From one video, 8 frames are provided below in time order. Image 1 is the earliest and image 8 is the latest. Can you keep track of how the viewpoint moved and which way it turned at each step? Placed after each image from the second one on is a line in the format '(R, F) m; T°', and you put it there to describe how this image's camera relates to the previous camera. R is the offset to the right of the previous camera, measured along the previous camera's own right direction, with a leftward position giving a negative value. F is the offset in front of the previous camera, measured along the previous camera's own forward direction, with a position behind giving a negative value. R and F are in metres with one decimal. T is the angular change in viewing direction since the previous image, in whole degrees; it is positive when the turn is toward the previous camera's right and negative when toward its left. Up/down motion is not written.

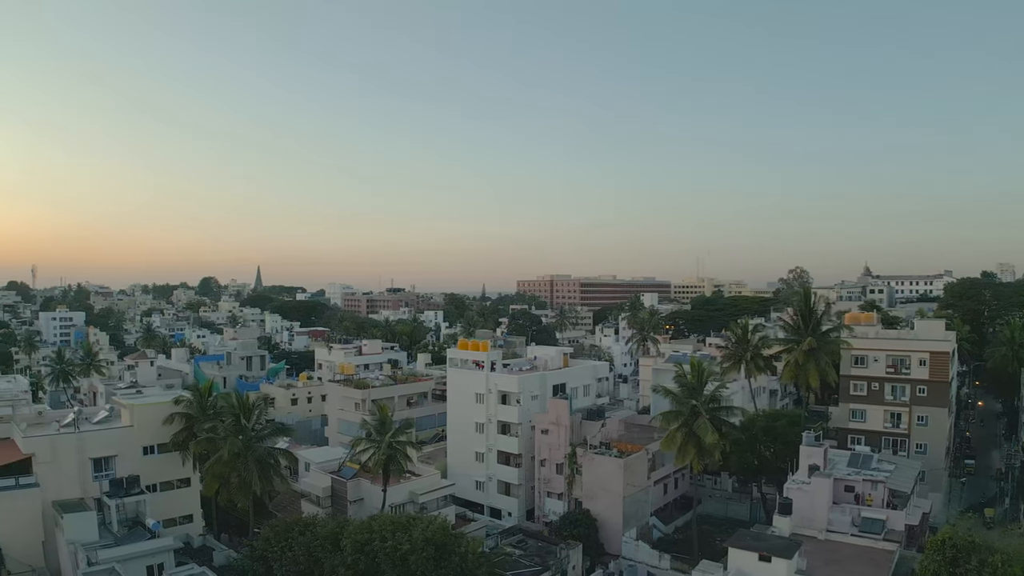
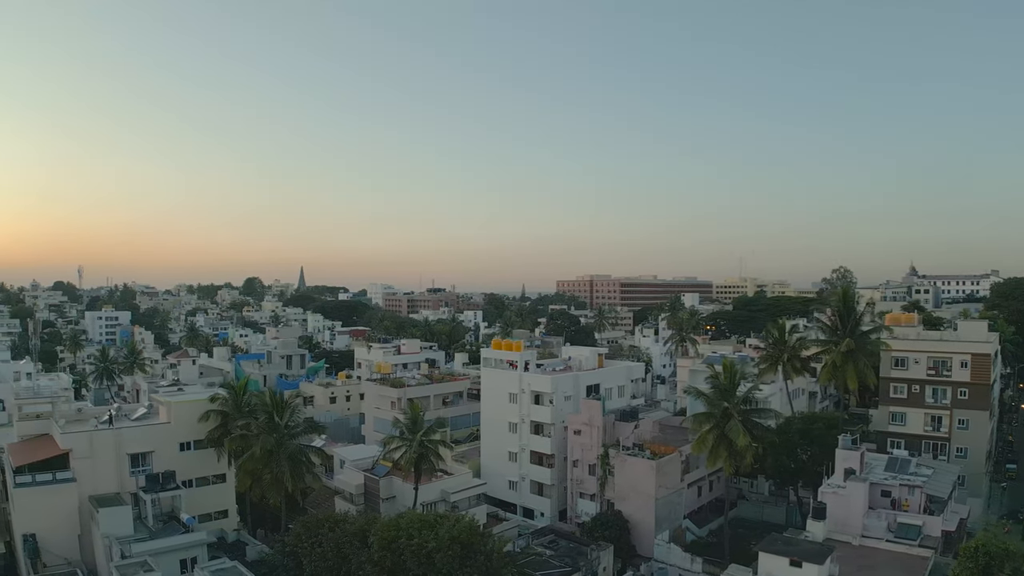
(+0.4, +0.2) m; -3°
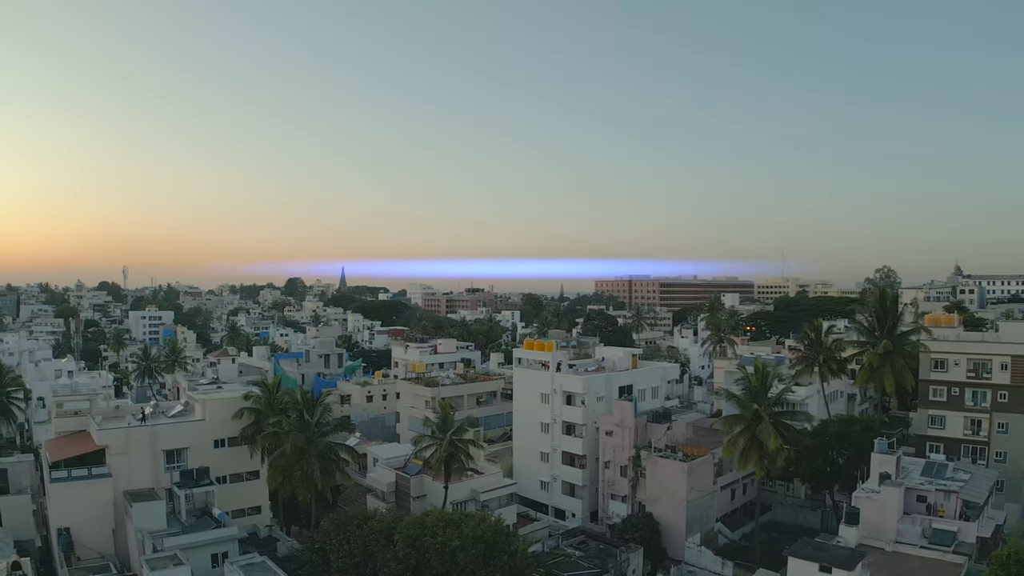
(+0.4, +0.1) m; -3°
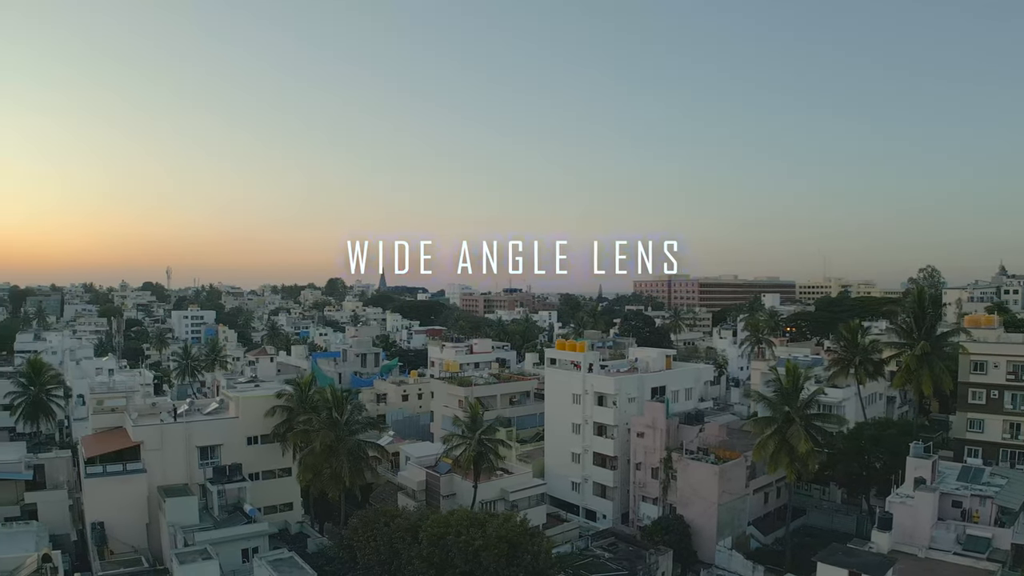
(+0.4, 0.0) m; -3°
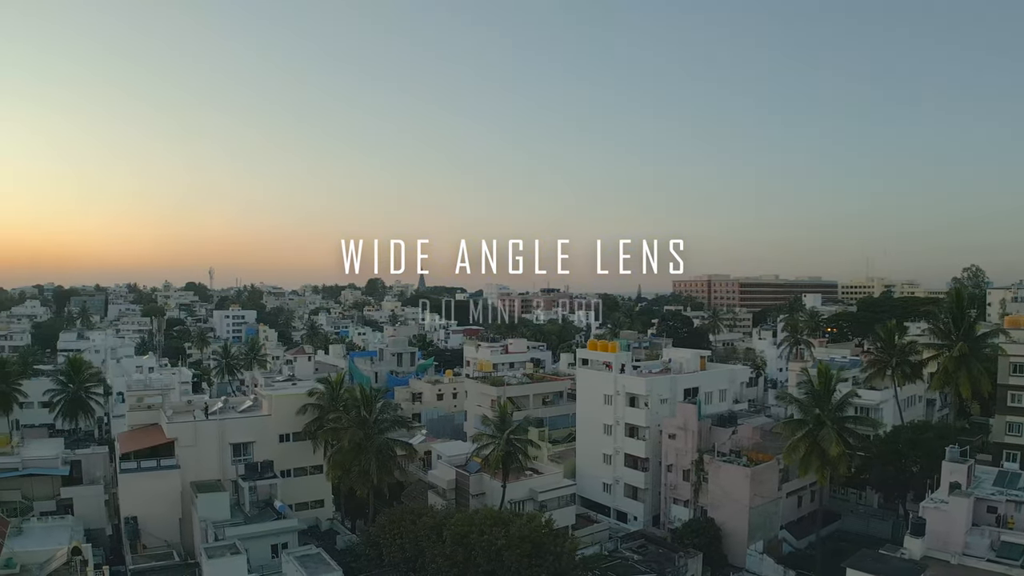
(+0.4, -0.1) m; -3°
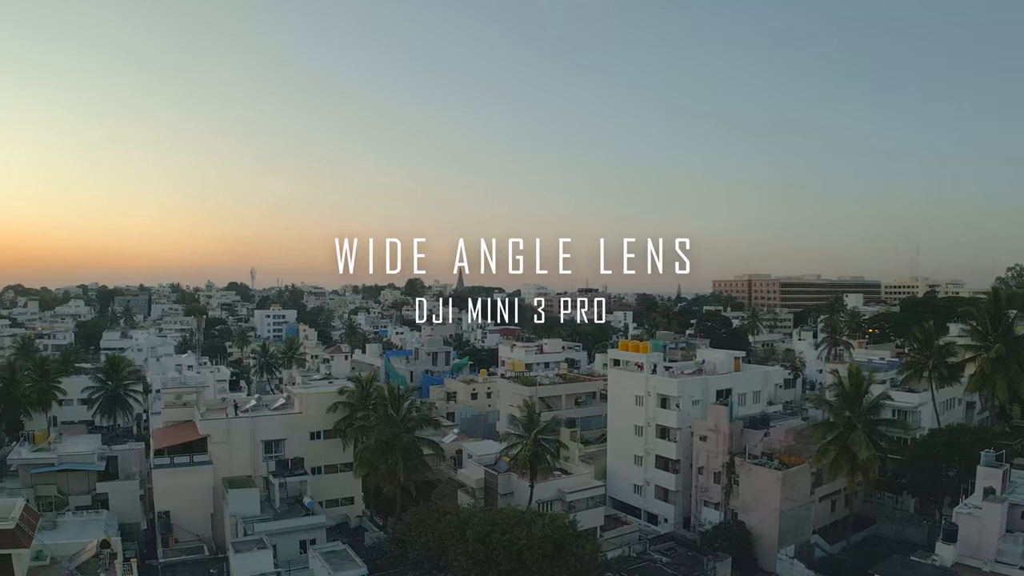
(+0.4, -0.1) m; -3°
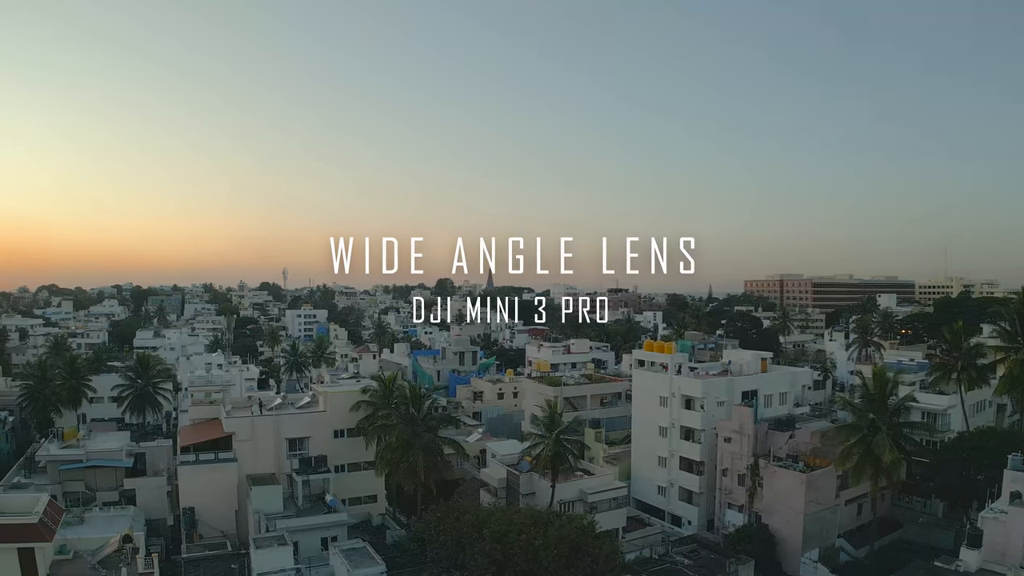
(+0.3, -0.2) m; -2°
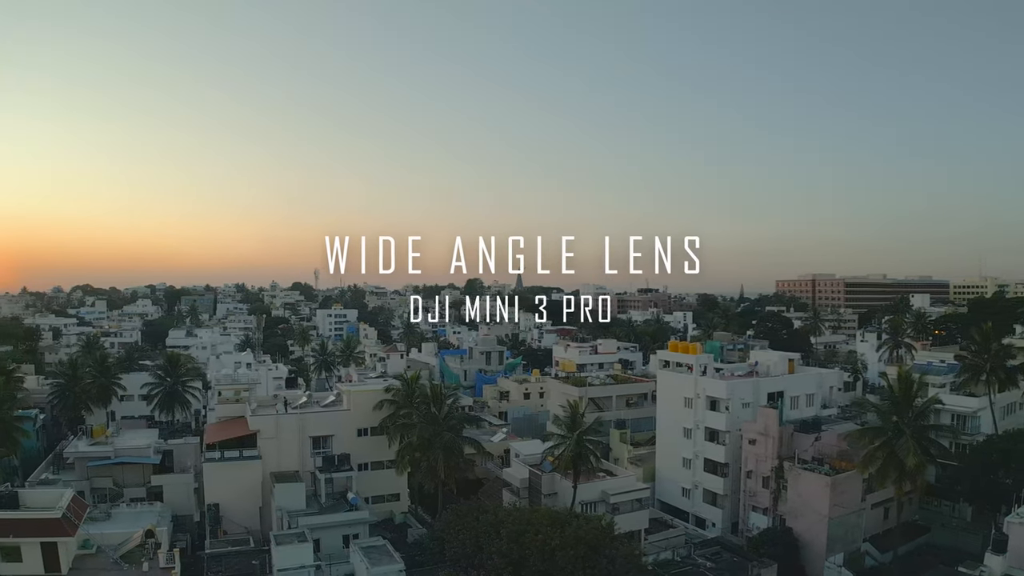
(+0.3, -0.2) m; -2°
